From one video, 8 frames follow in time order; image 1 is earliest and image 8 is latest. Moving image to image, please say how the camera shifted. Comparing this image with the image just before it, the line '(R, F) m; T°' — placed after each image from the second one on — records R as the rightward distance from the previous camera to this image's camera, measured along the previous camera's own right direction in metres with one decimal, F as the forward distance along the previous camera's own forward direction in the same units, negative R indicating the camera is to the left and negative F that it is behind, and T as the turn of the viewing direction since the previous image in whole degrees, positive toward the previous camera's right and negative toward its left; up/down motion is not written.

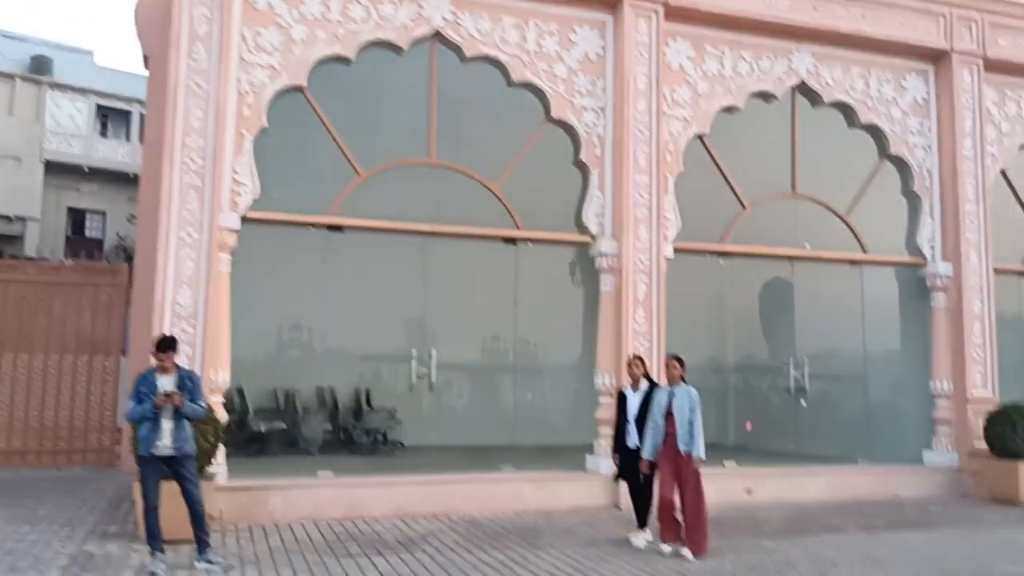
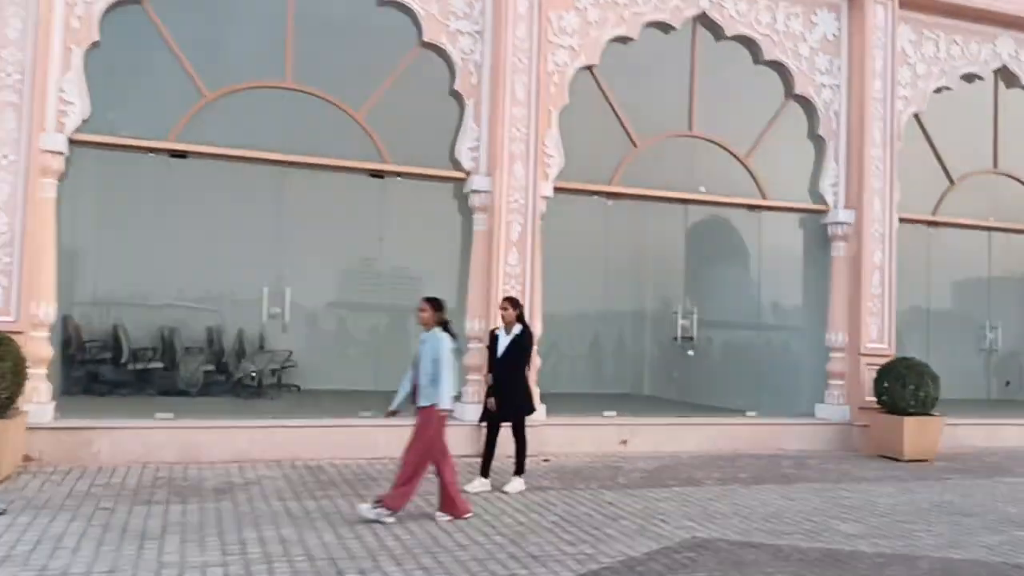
(+1.2, +0.5) m; +1°
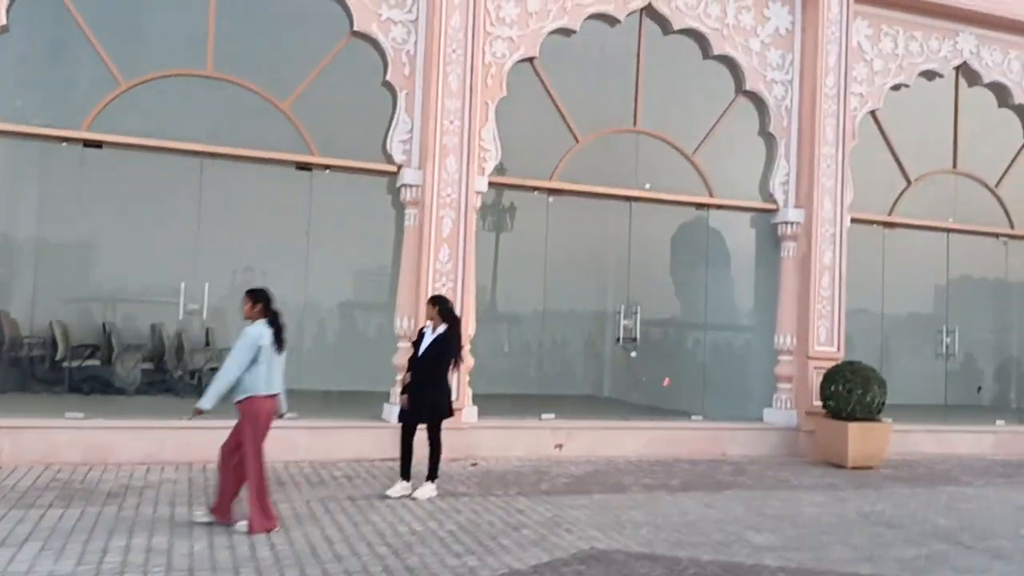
(+0.7, +0.3) m; 0°
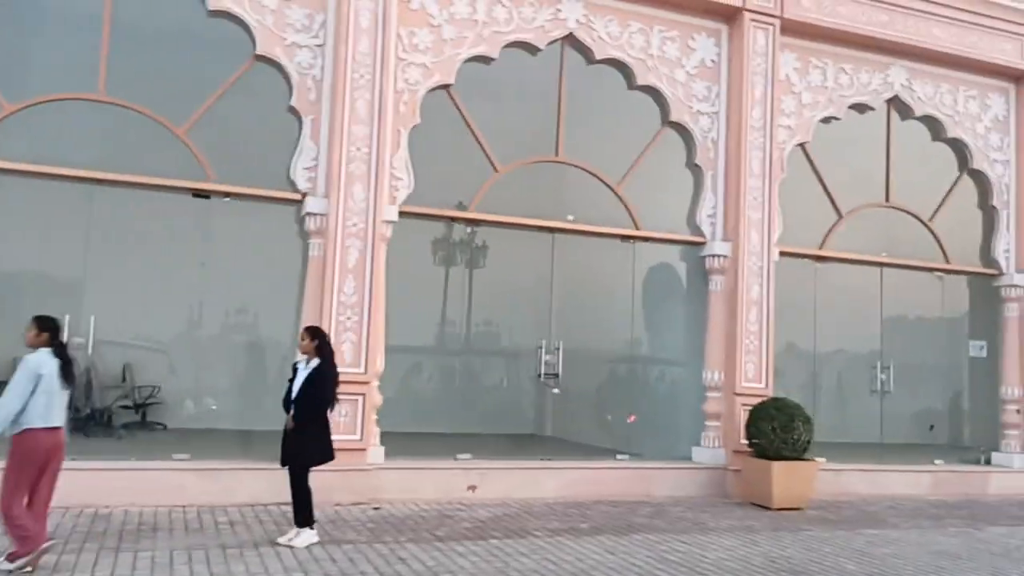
(+0.7, +0.3) m; +1°
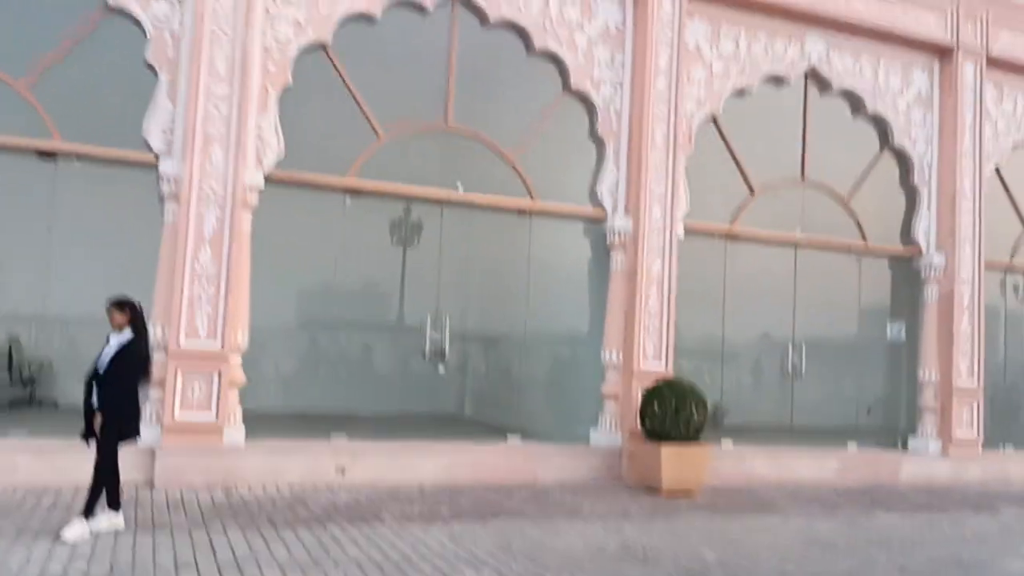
(+1.0, +0.4) m; +1°
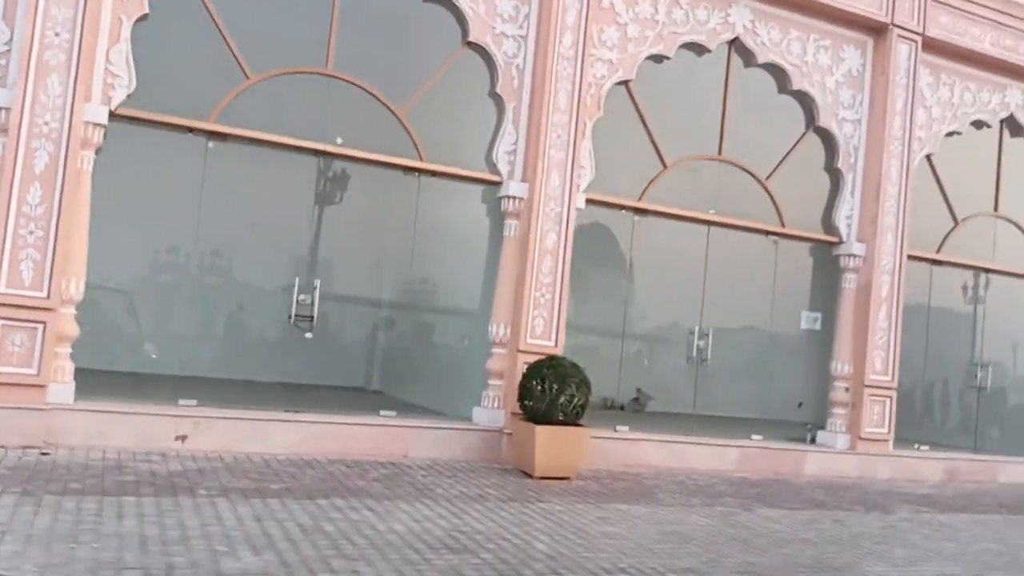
(+1.0, +0.6) m; +2°
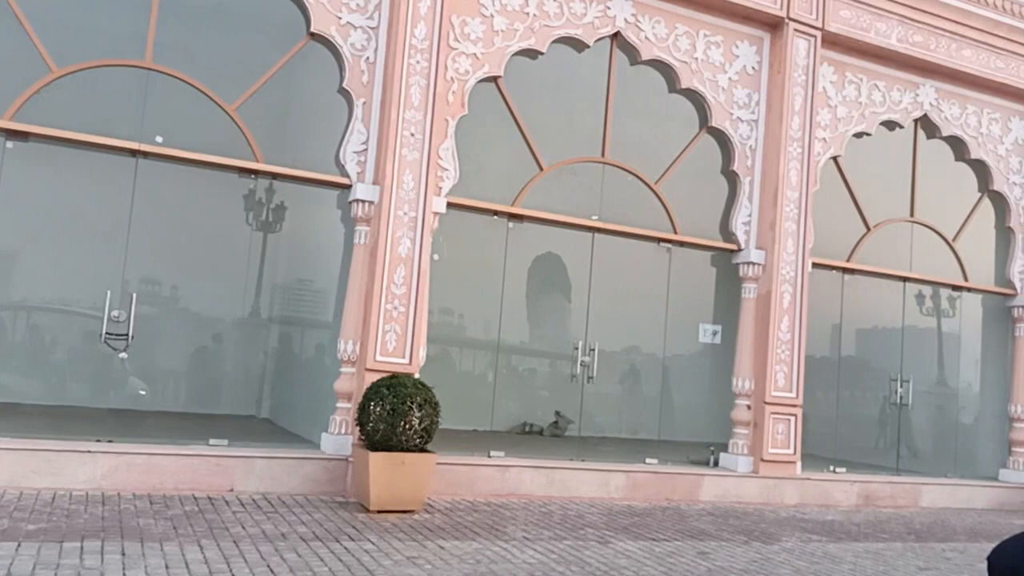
(+1.3, +0.7) m; +1°
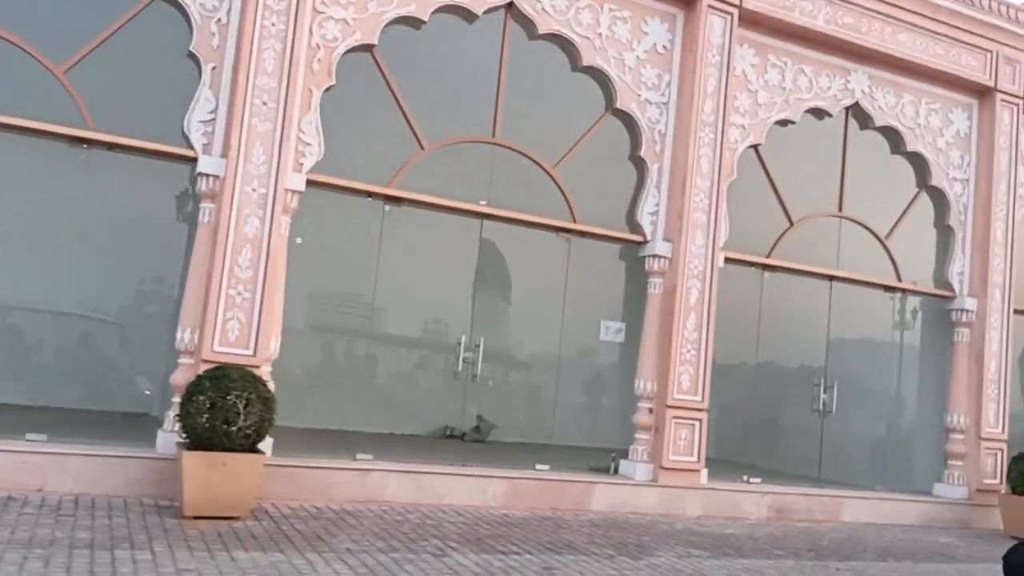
(+1.2, +0.7) m; 0°
